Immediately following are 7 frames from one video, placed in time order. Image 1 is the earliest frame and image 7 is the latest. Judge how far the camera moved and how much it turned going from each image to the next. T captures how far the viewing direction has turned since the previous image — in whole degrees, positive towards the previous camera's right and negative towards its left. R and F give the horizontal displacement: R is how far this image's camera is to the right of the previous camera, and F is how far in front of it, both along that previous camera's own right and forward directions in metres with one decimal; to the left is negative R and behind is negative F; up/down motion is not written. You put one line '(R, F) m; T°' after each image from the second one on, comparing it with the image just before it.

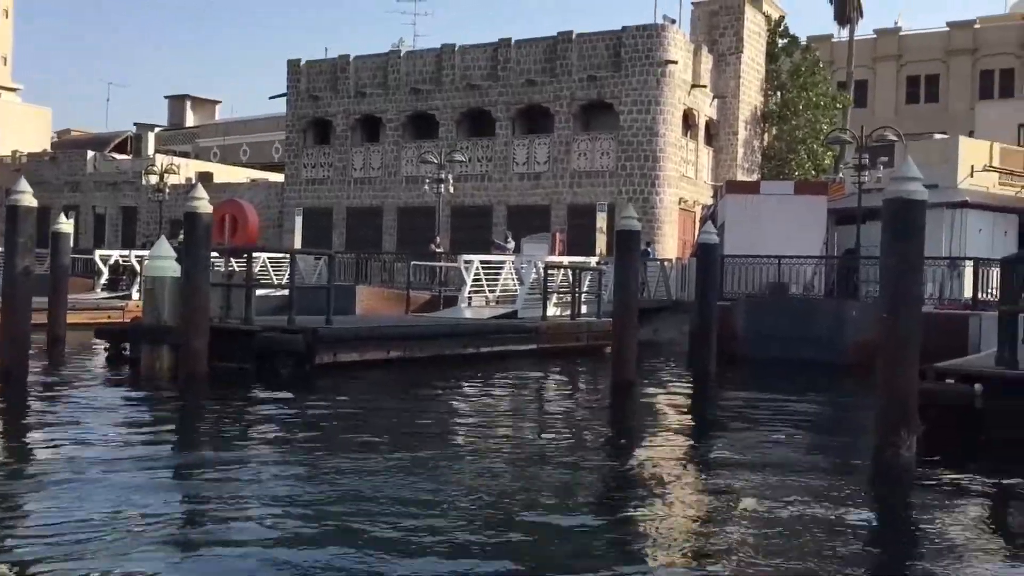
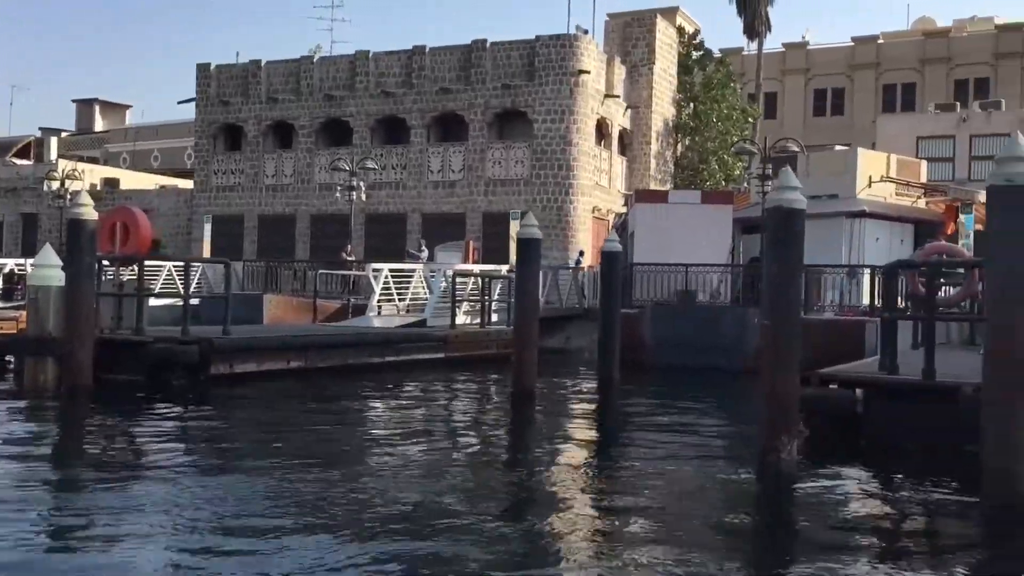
(+0.3, +0.1) m; +4°
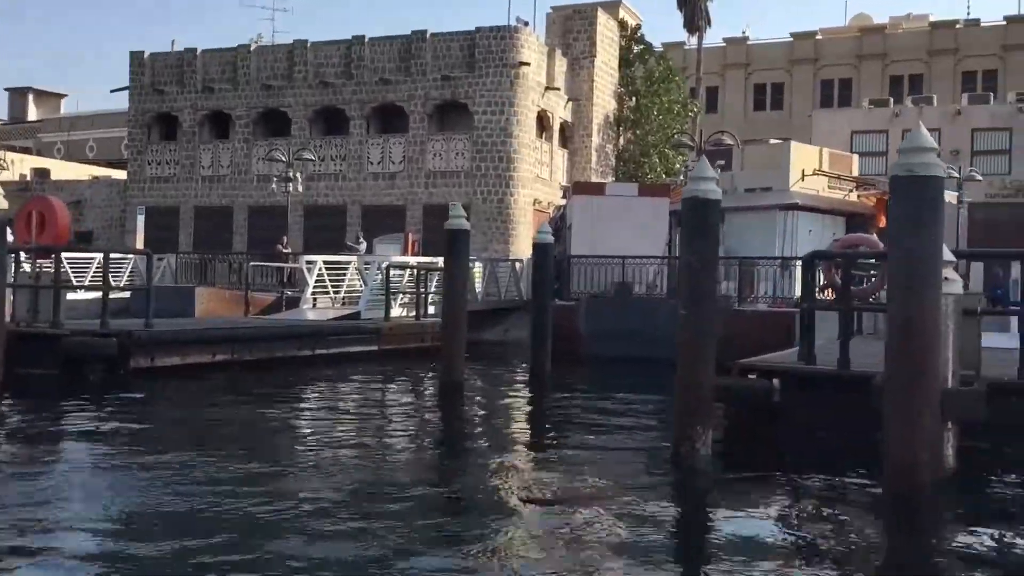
(+0.3, +0.1) m; +3°
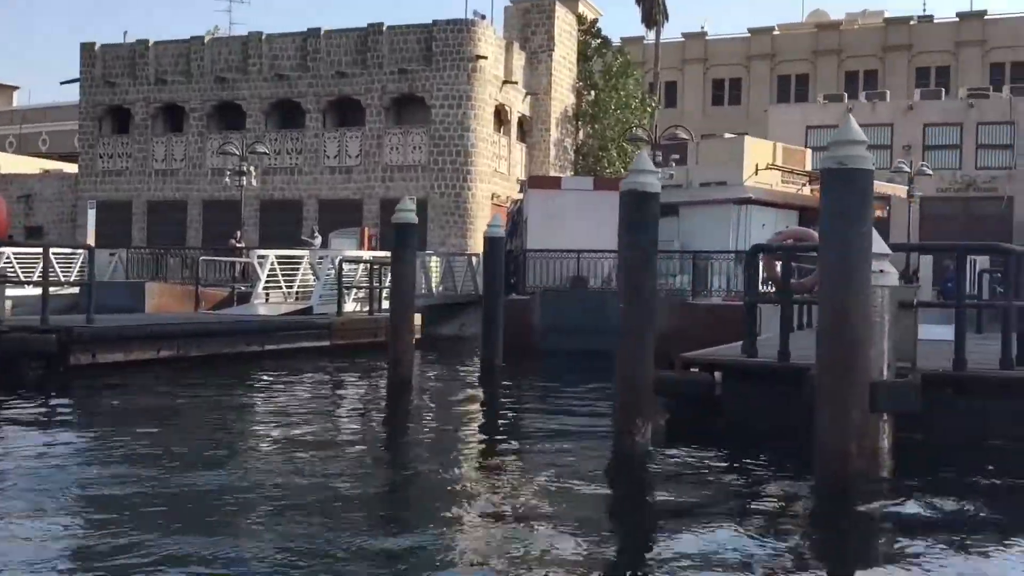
(+0.2, +0.1) m; +2°
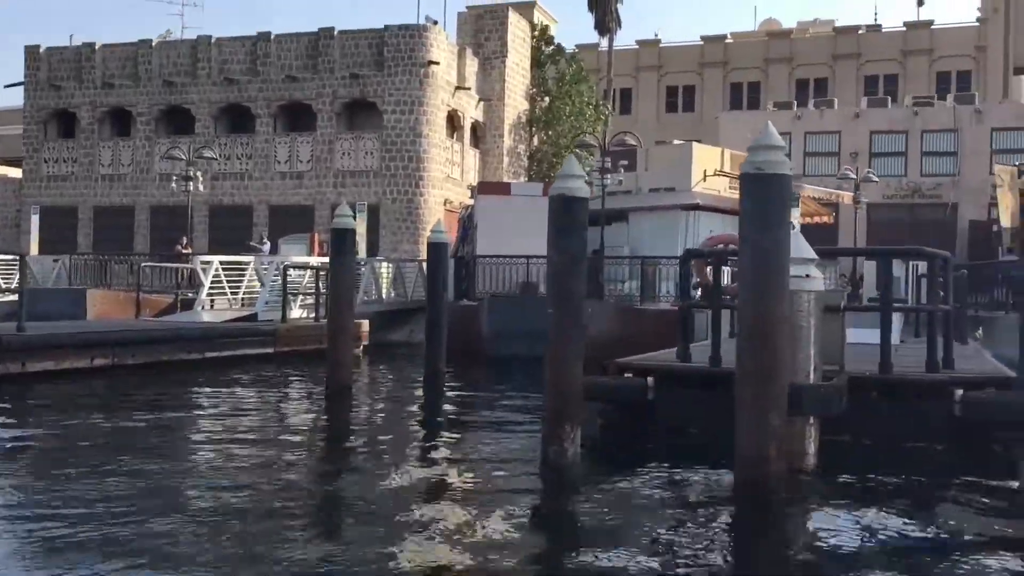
(+0.3, +0.1) m; +2°
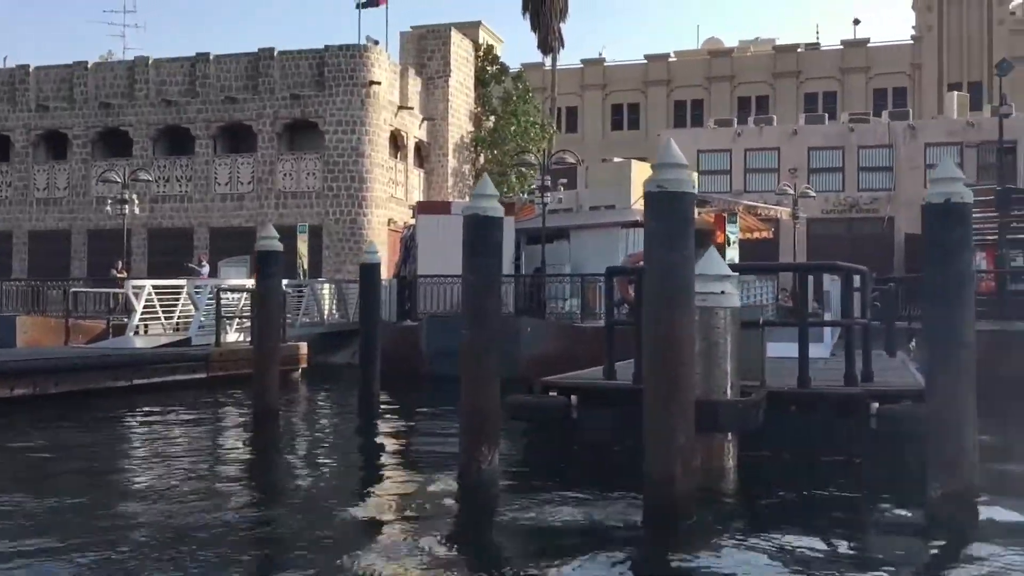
(+0.4, +0.1) m; +3°
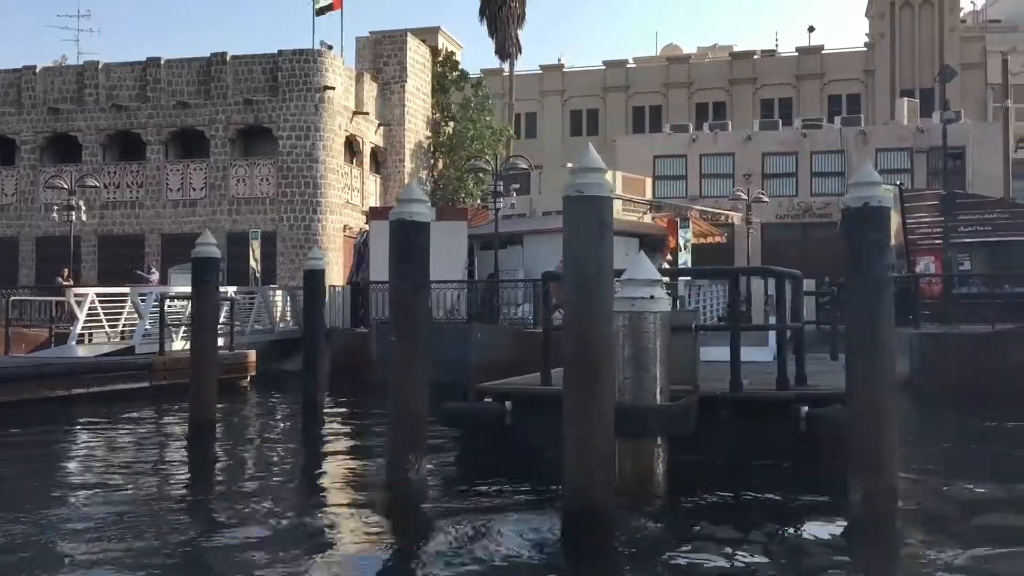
(+0.3, +0.1) m; +2°
